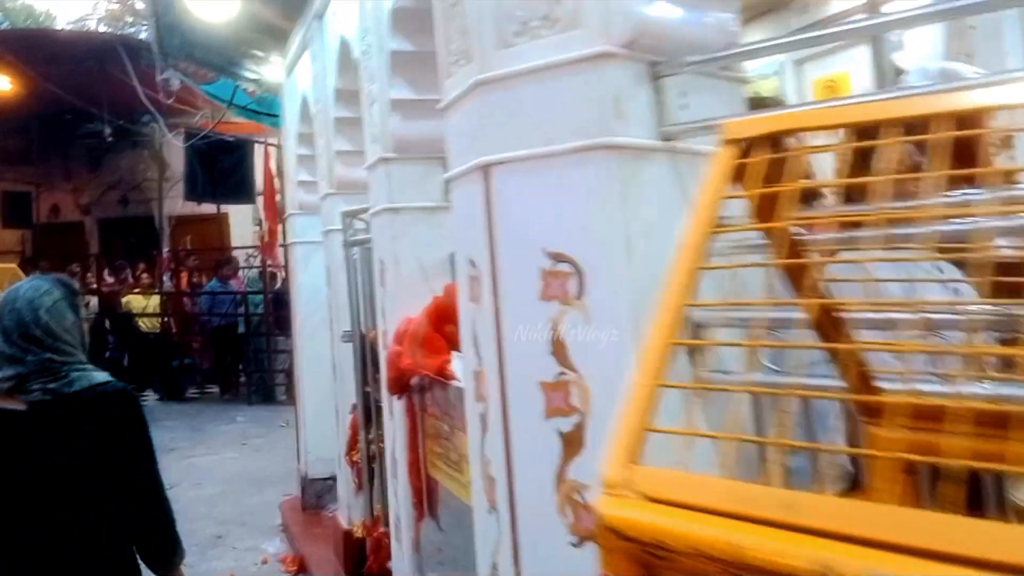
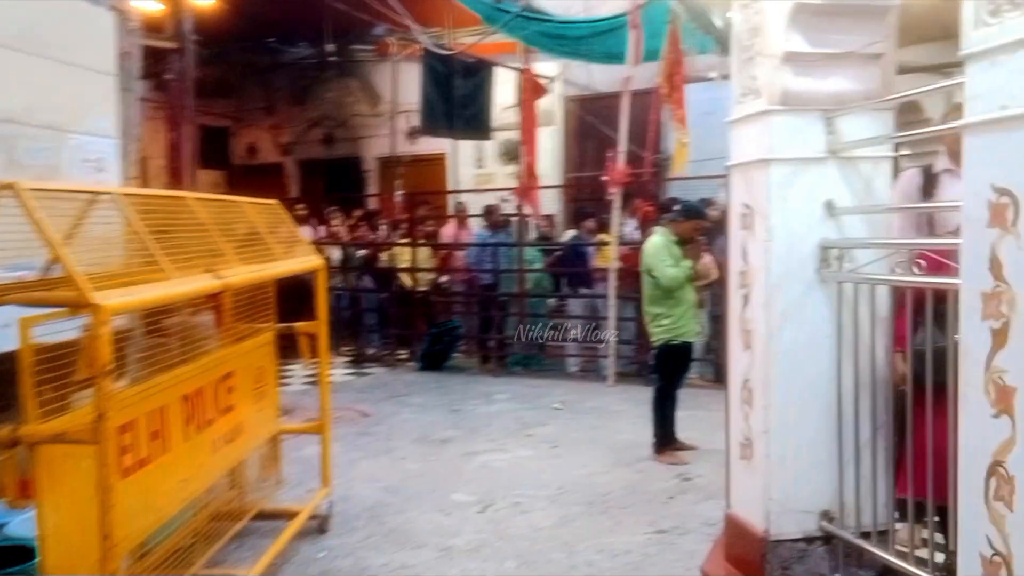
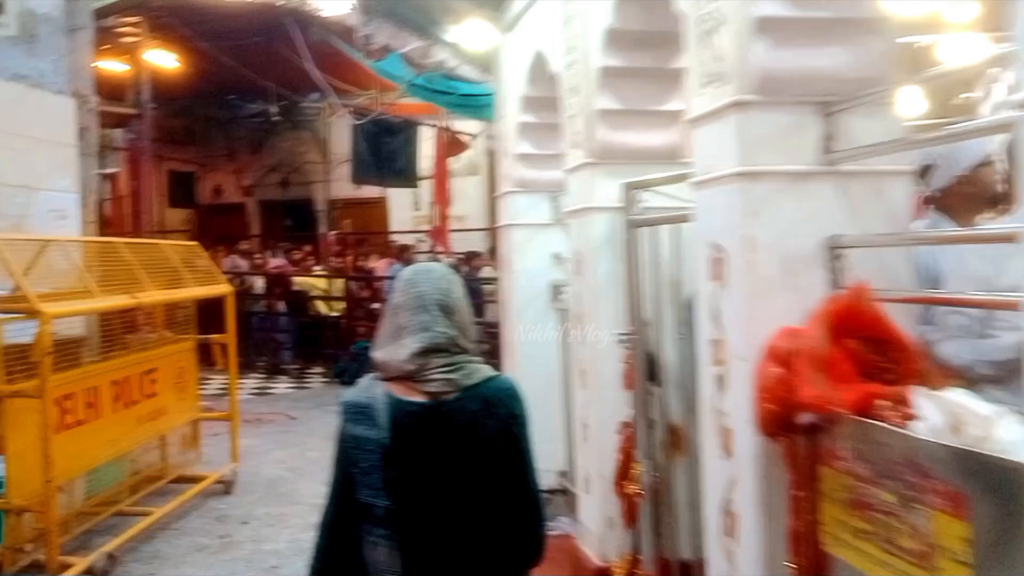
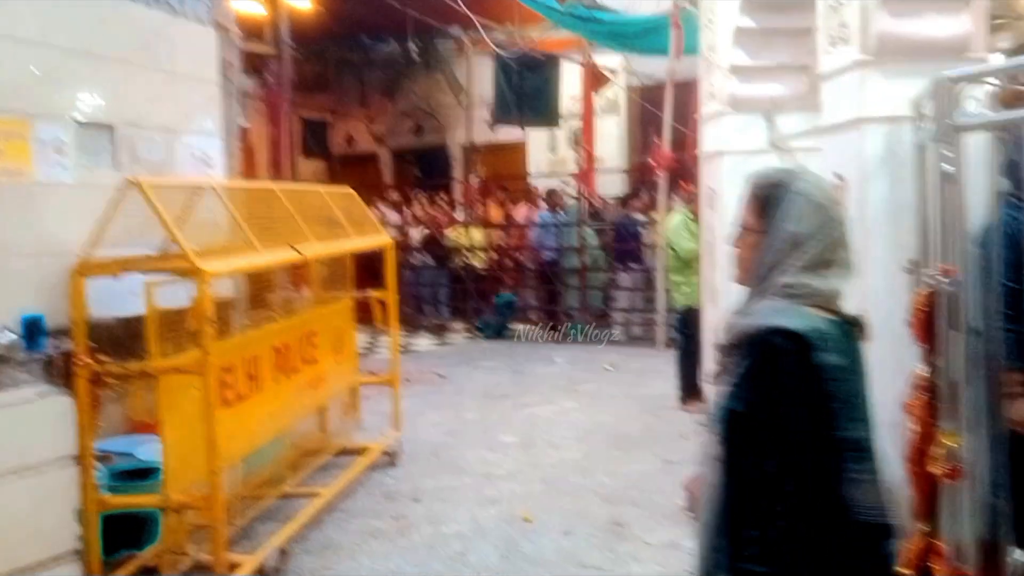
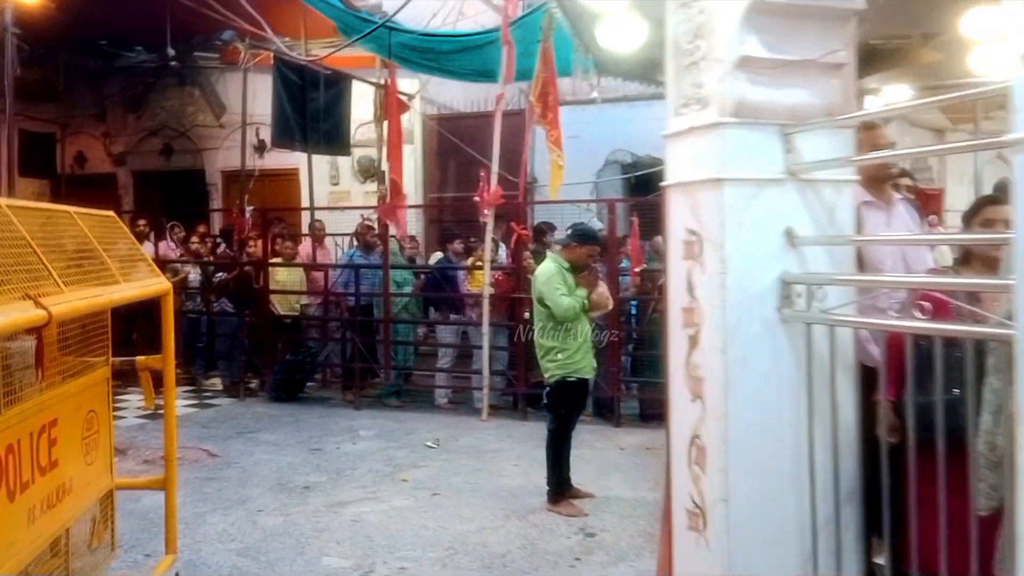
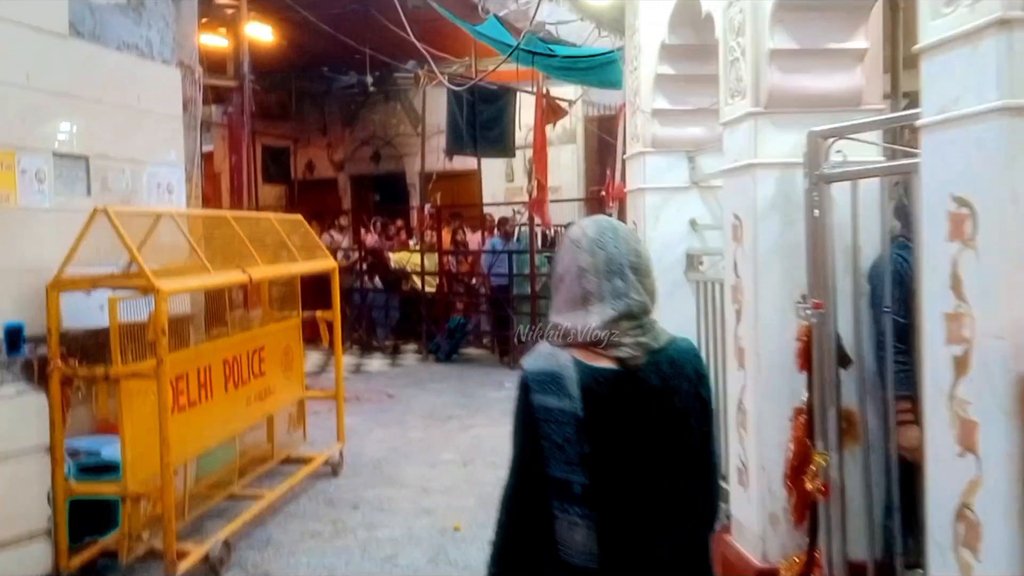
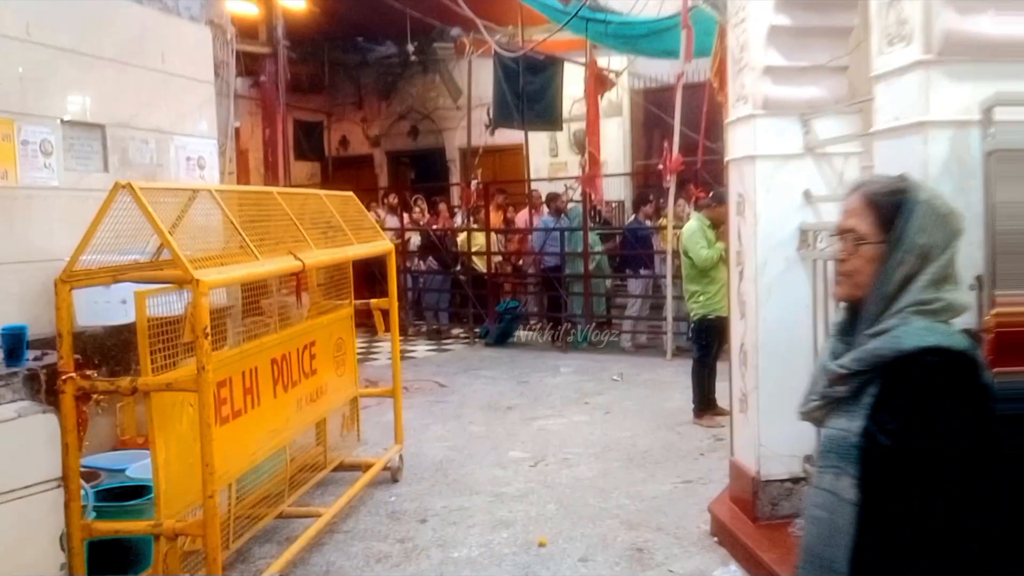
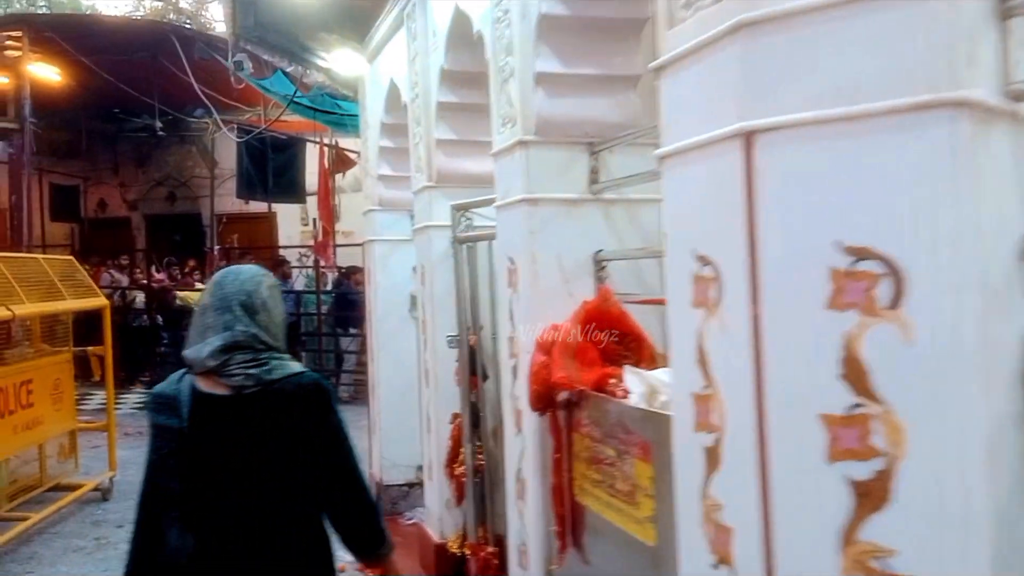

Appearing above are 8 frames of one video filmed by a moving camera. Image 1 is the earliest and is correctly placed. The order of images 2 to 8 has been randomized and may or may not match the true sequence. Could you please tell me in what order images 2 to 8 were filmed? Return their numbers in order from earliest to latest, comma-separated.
8, 3, 6, 4, 7, 2, 5
